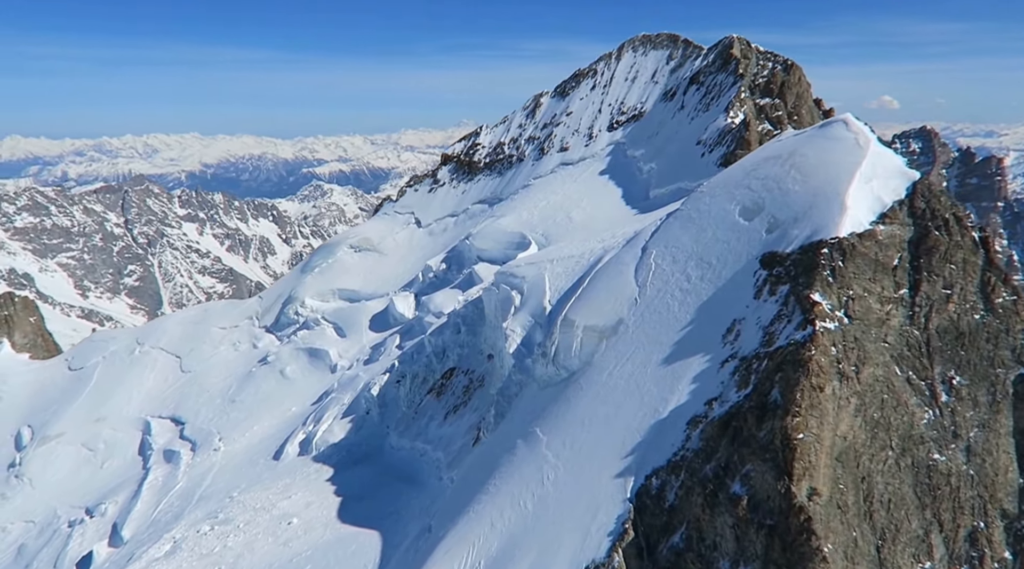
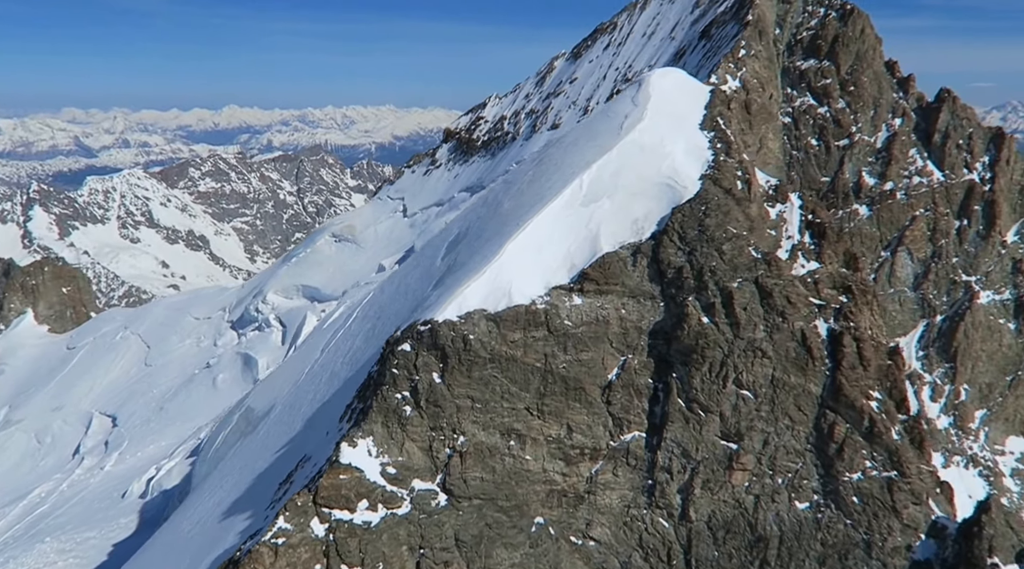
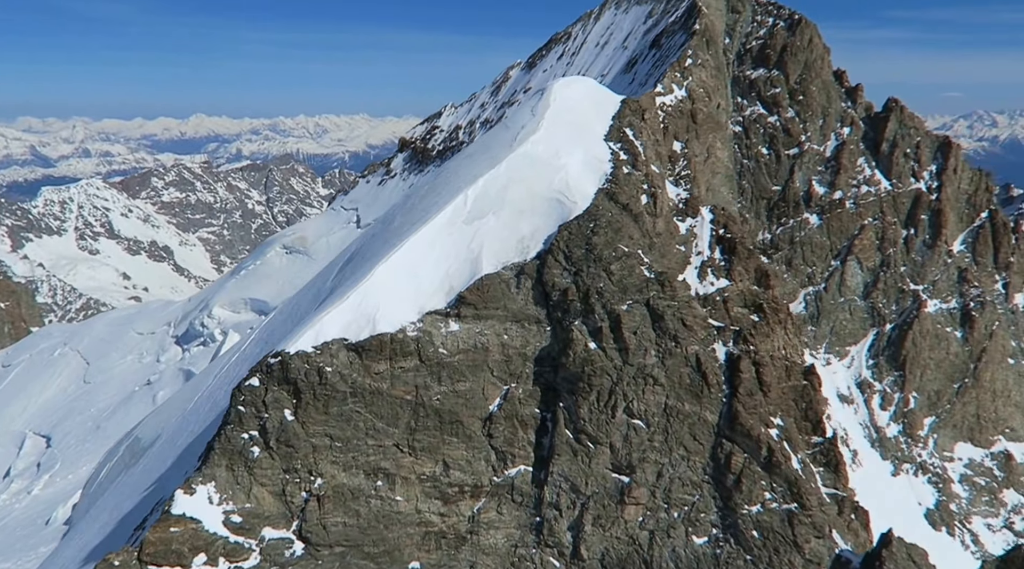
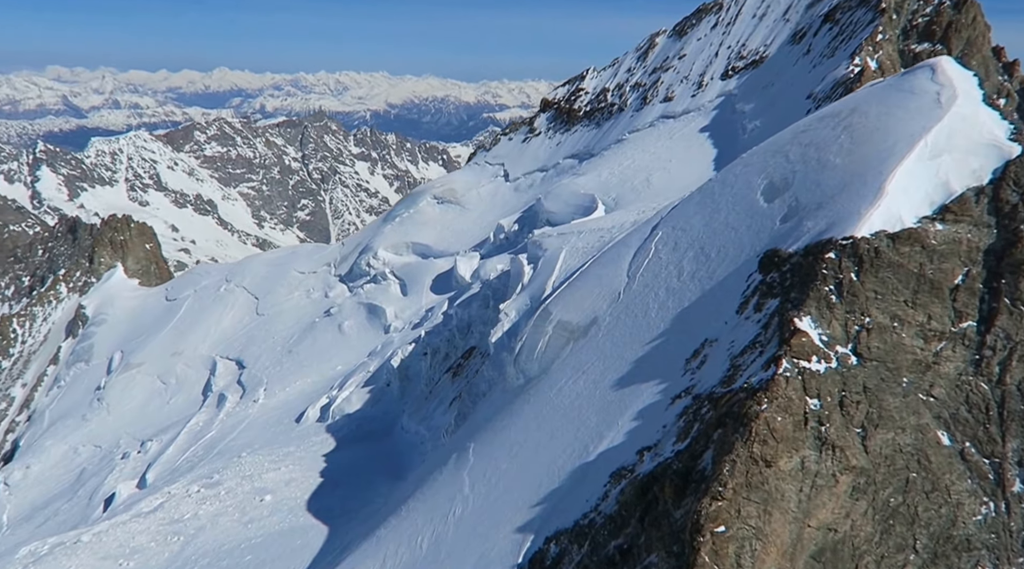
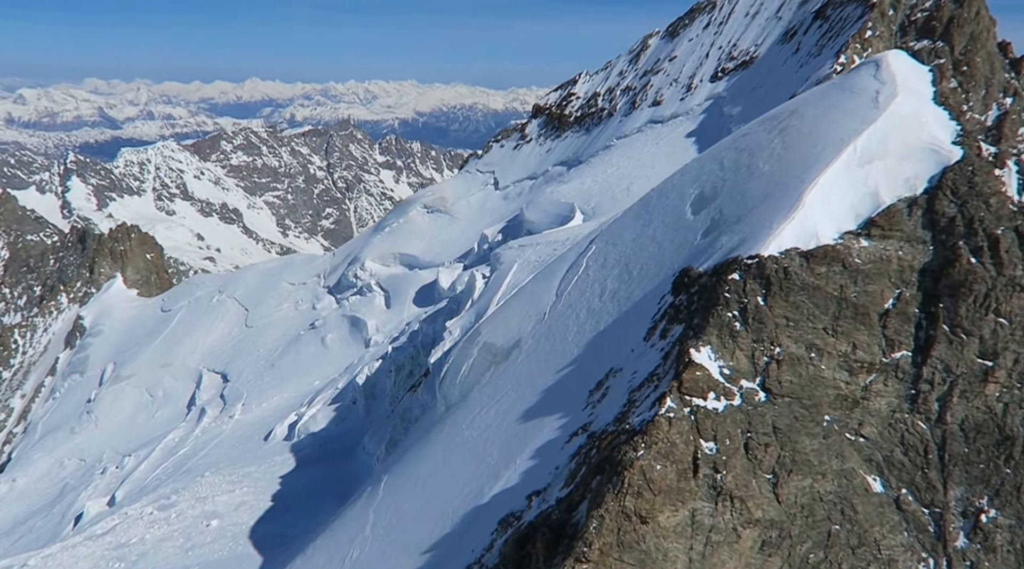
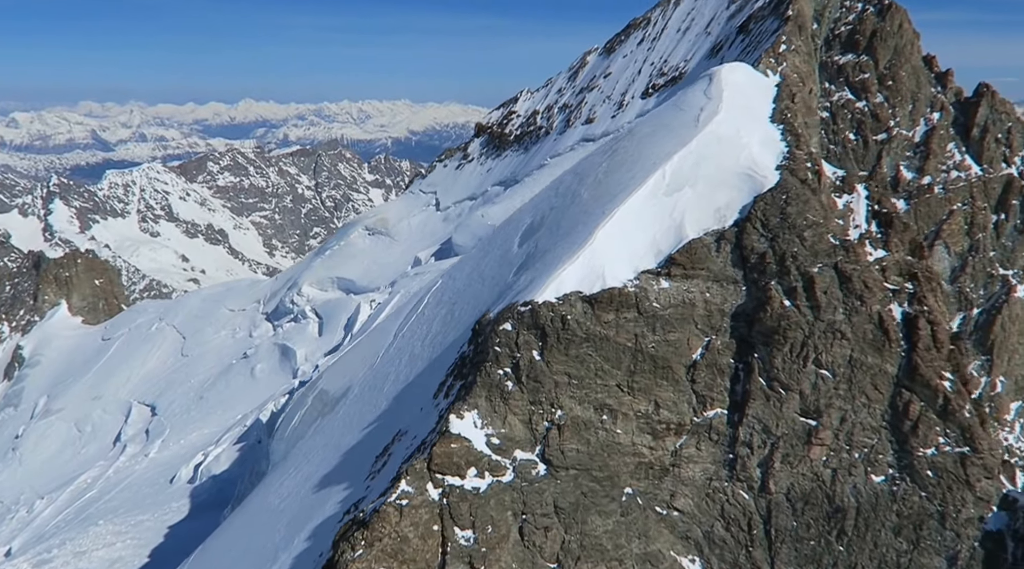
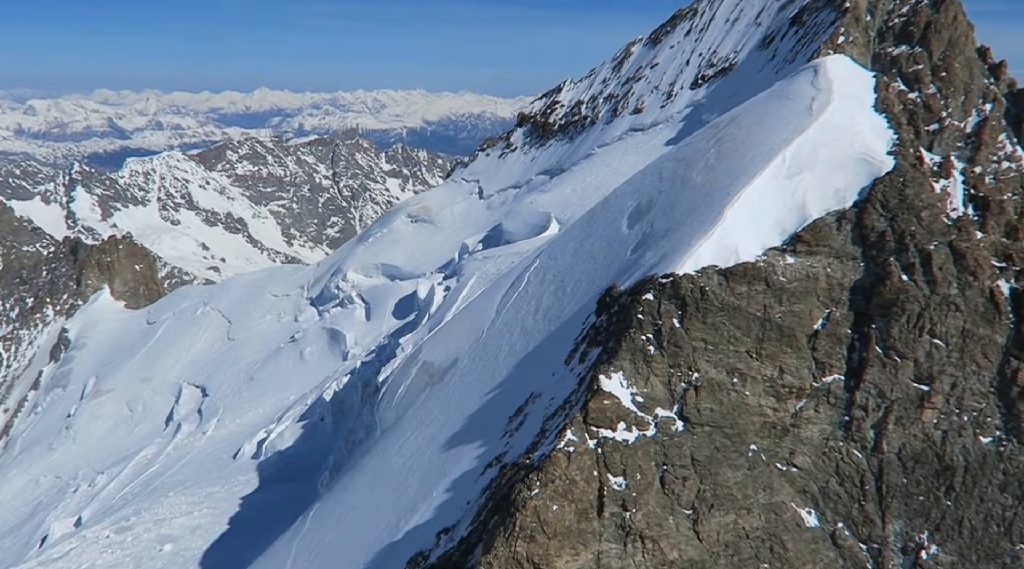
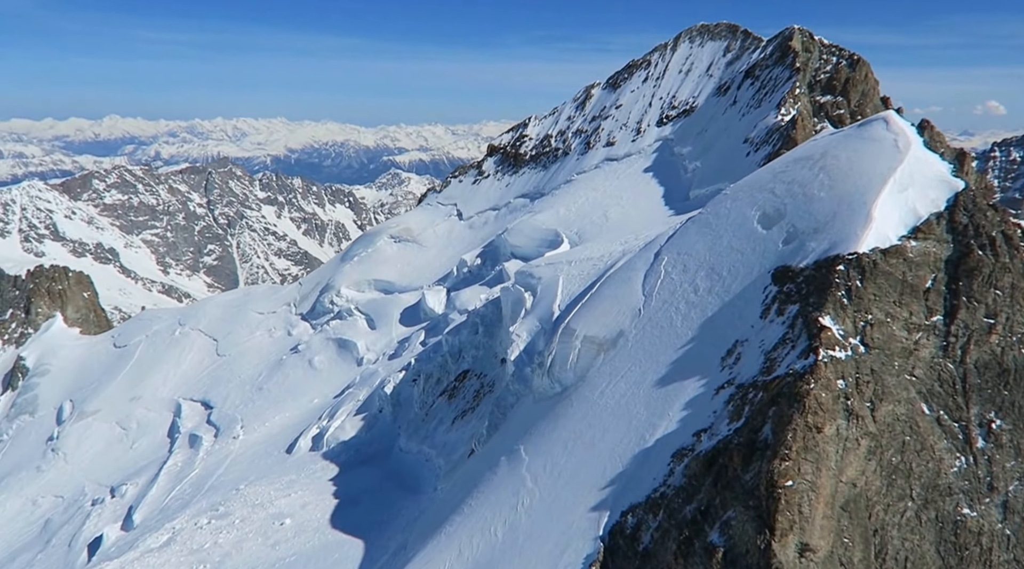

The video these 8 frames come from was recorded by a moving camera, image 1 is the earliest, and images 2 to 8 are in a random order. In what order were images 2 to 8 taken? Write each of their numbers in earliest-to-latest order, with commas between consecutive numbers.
8, 4, 5, 7, 6, 2, 3
